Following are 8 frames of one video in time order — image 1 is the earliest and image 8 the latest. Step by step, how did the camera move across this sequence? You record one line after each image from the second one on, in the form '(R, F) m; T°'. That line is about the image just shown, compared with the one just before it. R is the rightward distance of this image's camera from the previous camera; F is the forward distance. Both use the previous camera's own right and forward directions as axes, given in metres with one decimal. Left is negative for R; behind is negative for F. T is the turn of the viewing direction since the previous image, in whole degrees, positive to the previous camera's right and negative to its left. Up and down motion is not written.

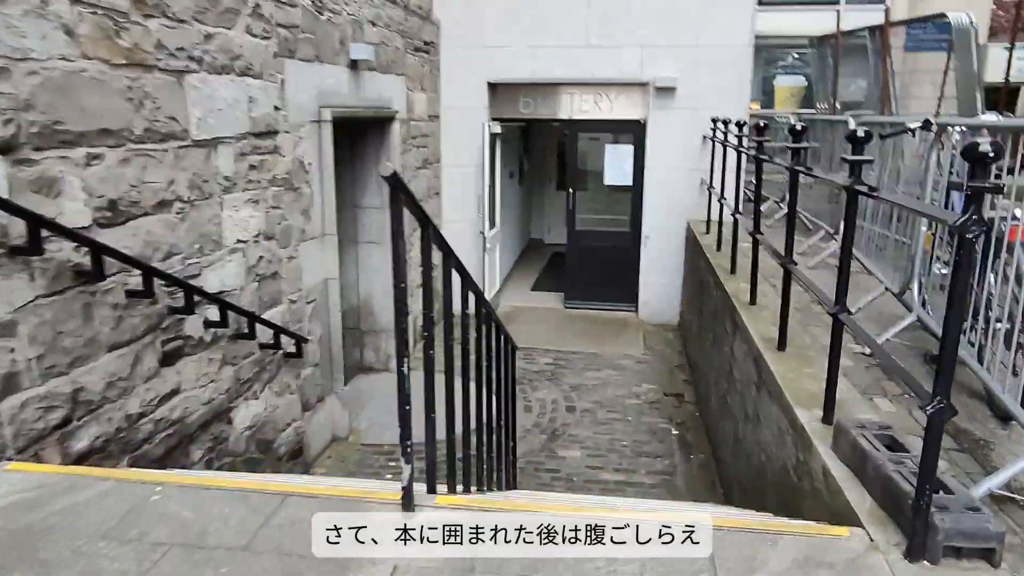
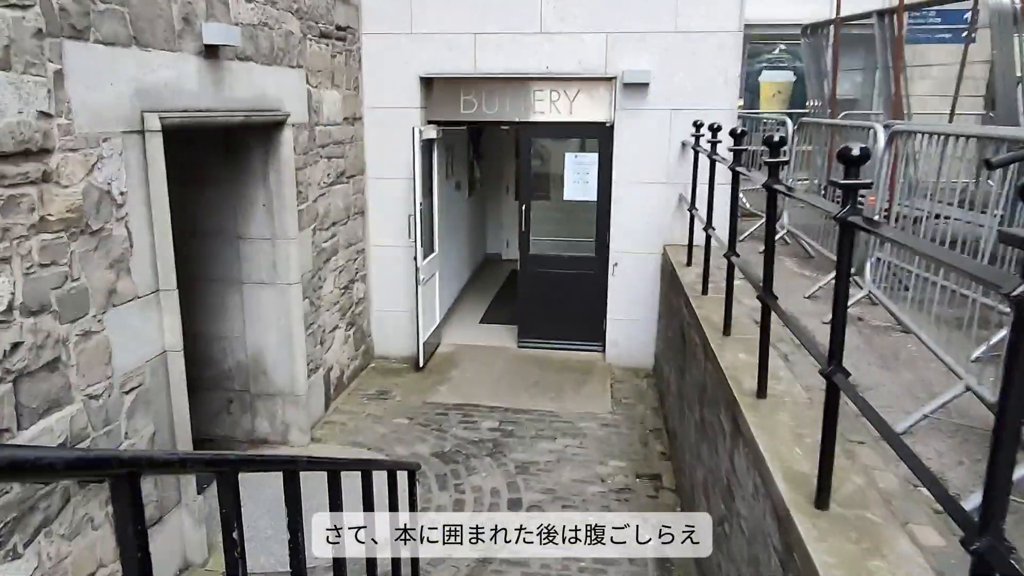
(+0.3, +1.3) m; +2°
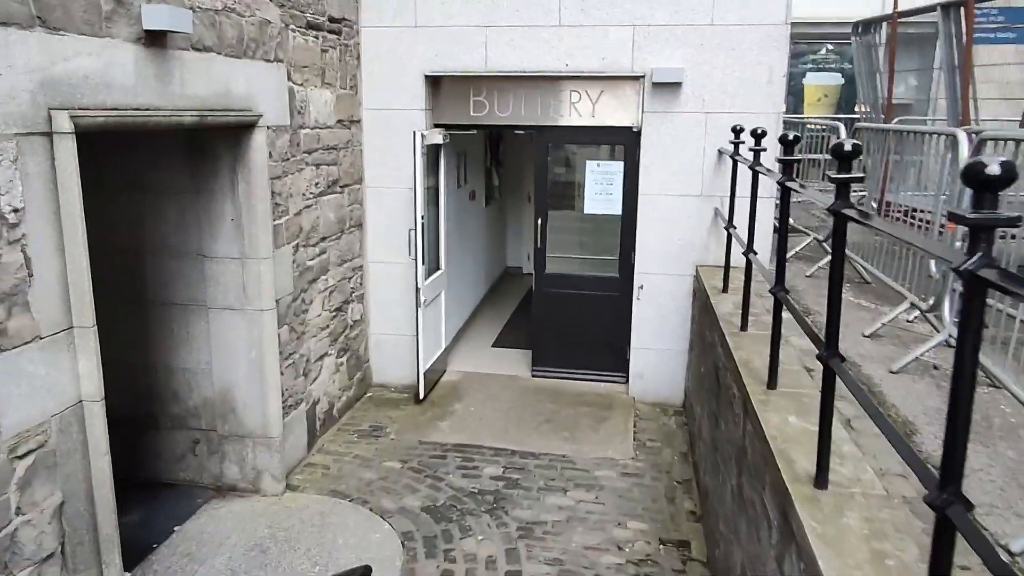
(+0.1, +0.7) m; -2°
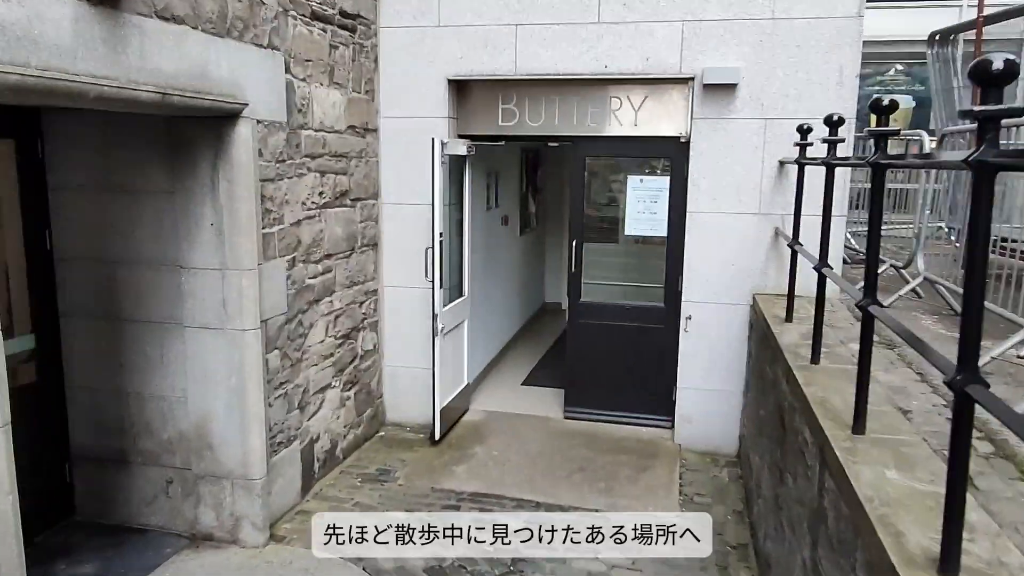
(+0.1, +0.6) m; -3°
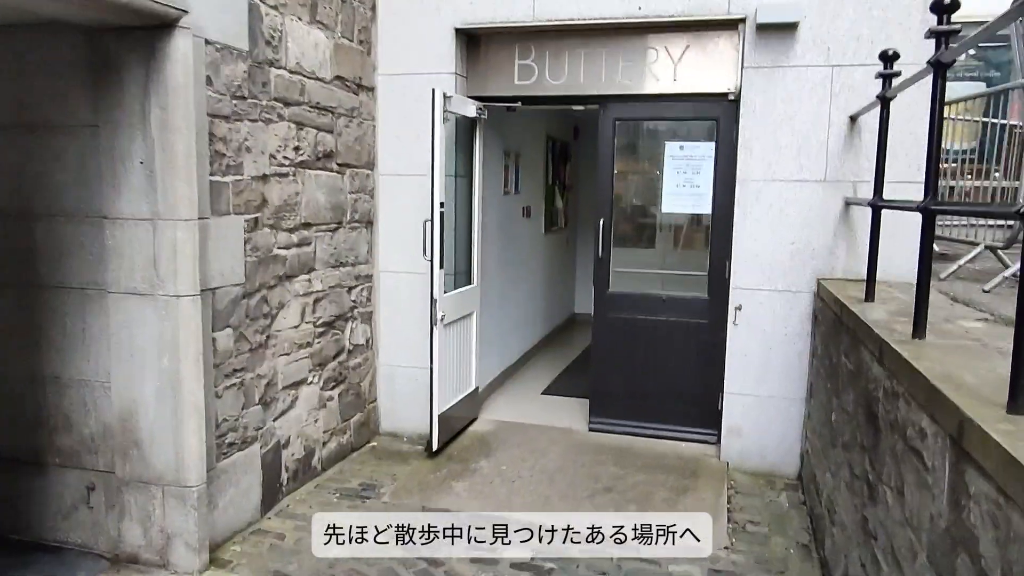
(+0.1, +0.8) m; -3°
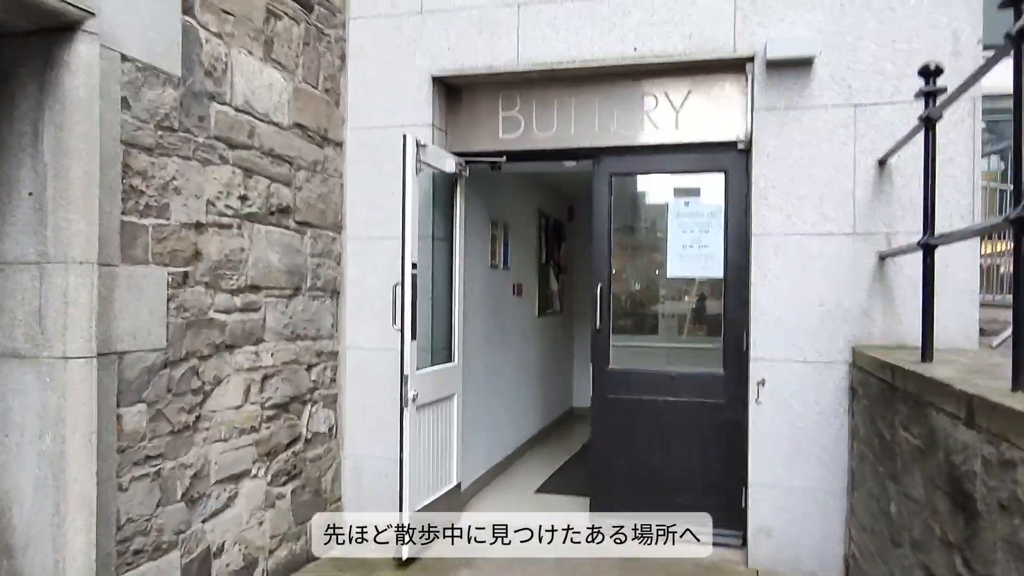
(+0.1, +0.6) m; 0°
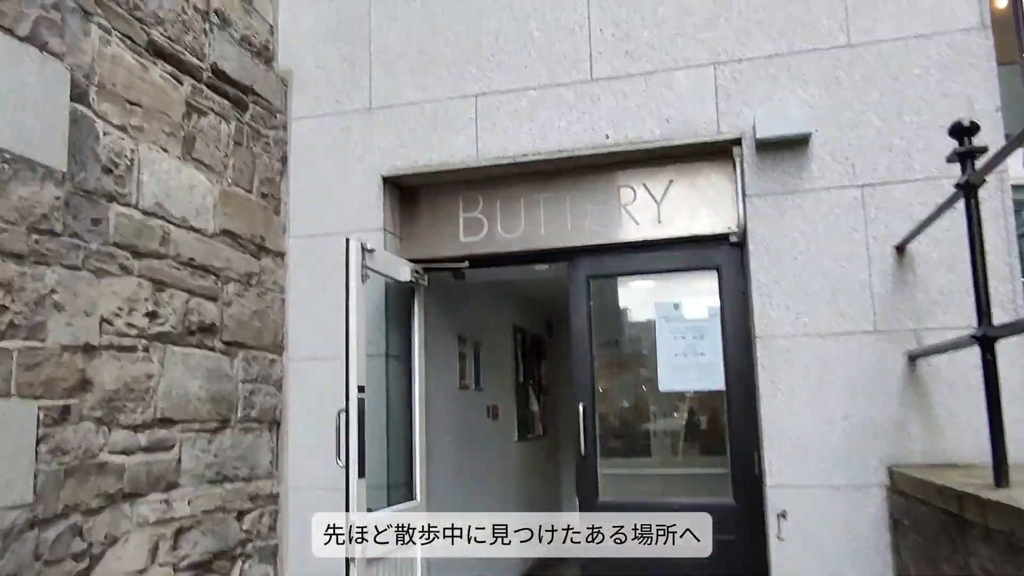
(+0.1, +0.5) m; +1°
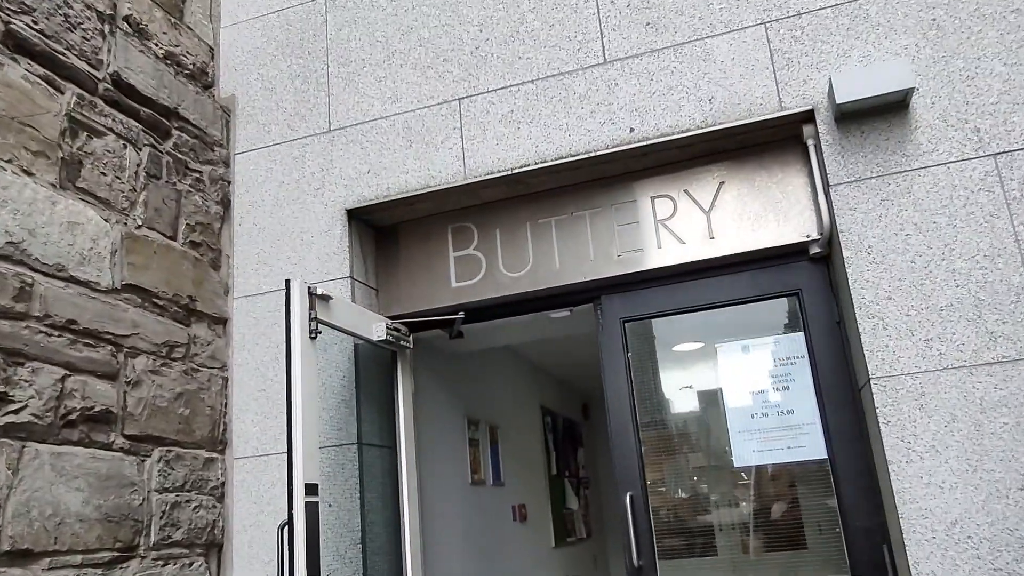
(+0.1, +0.8) m; -2°
